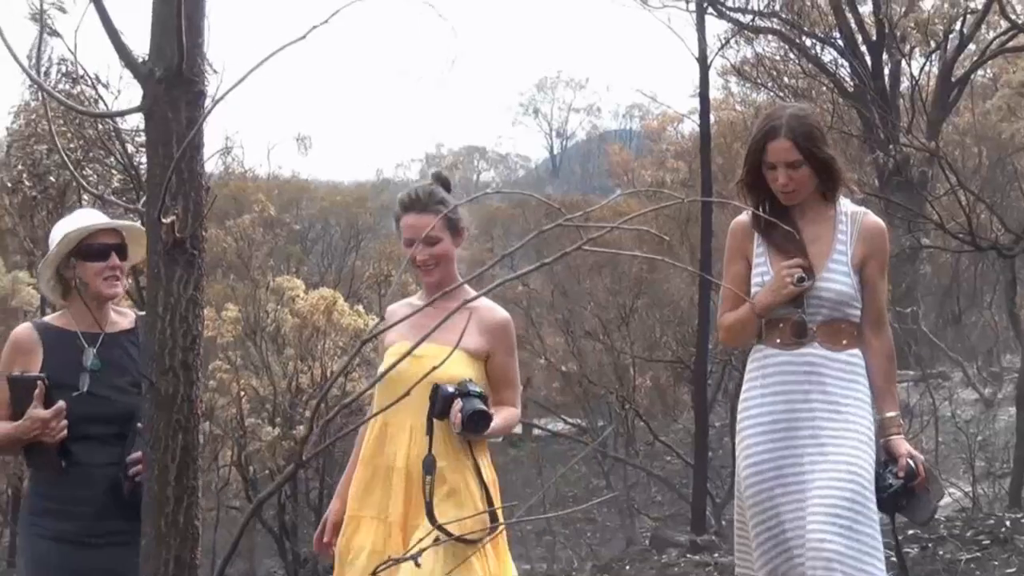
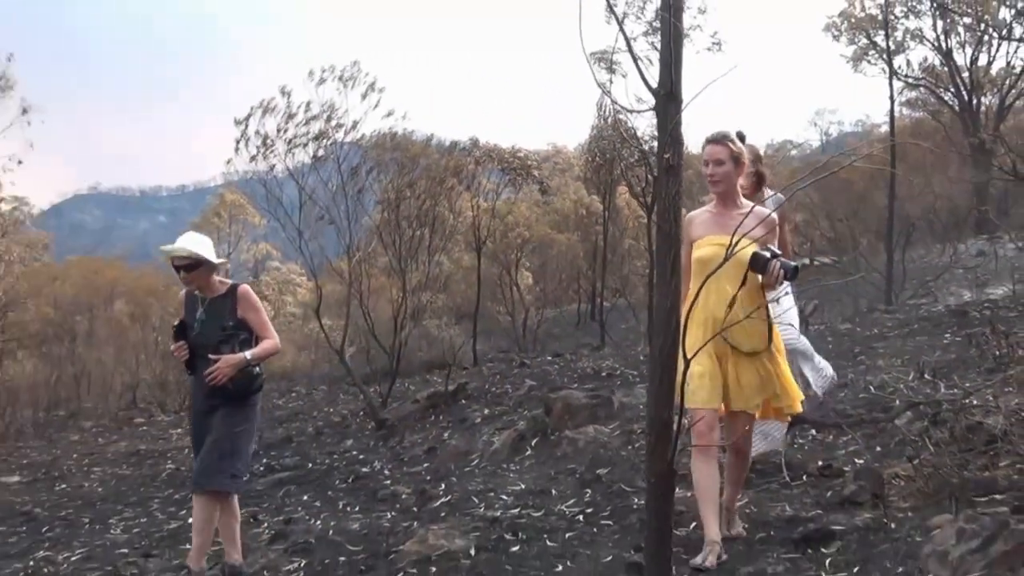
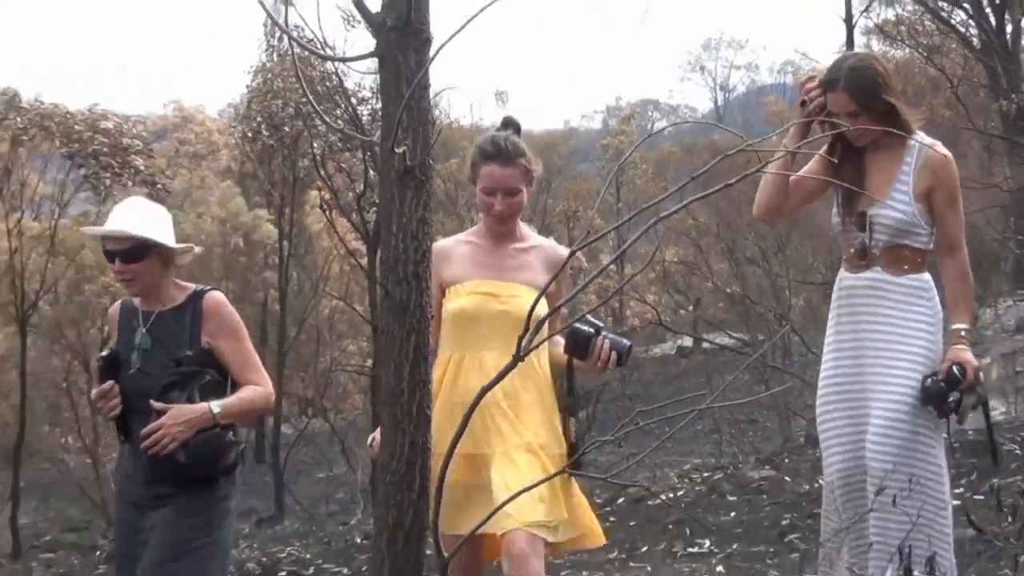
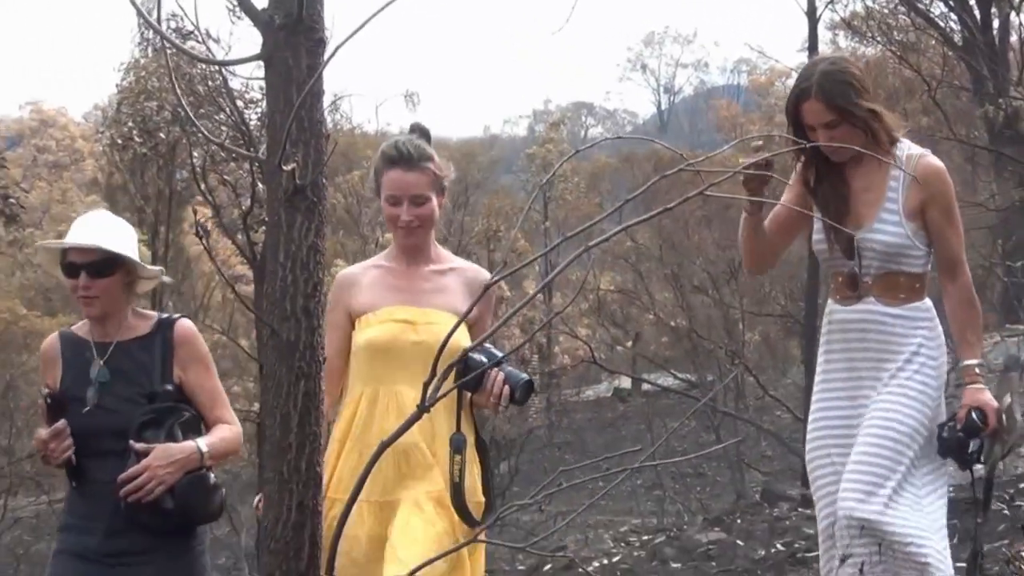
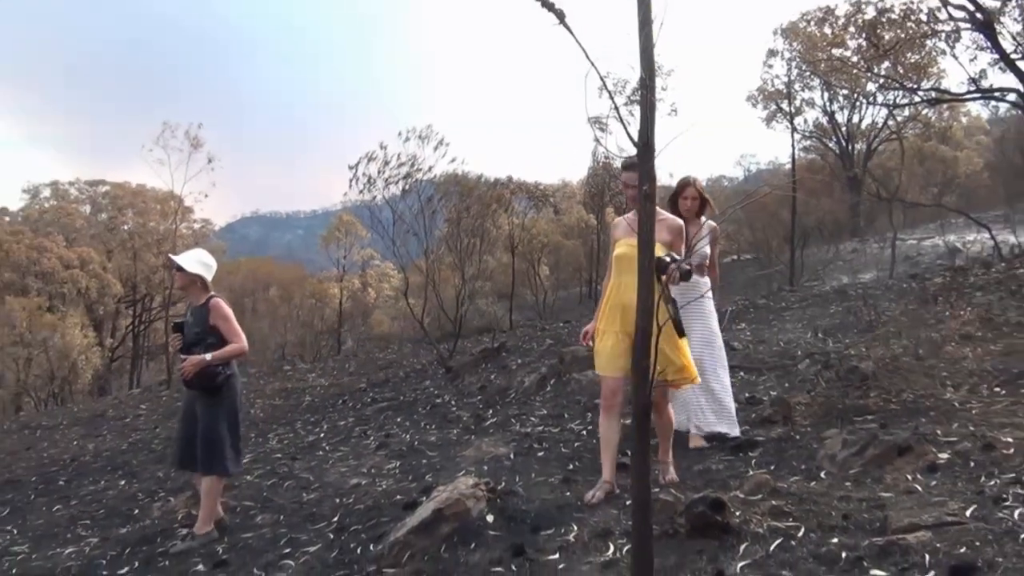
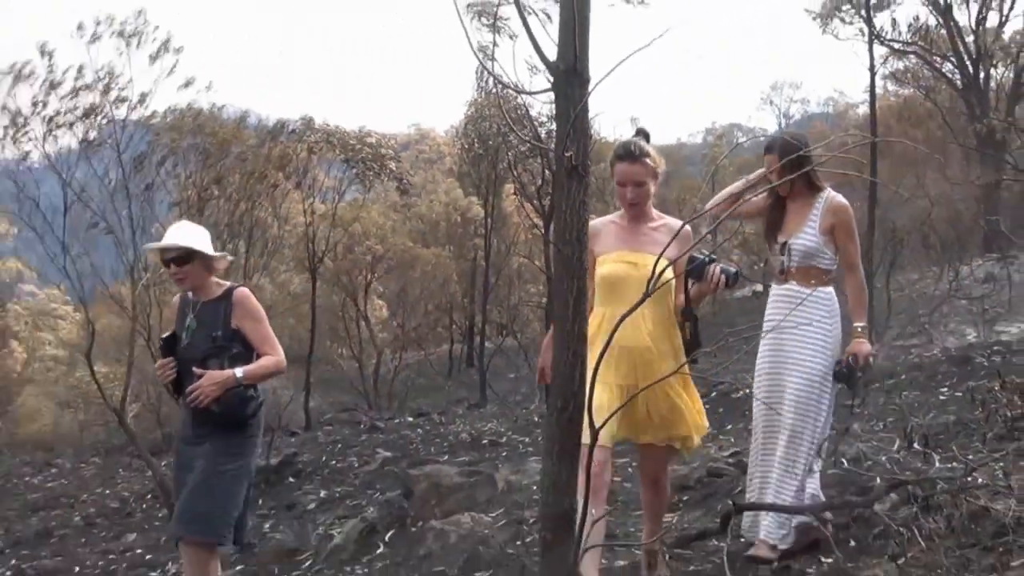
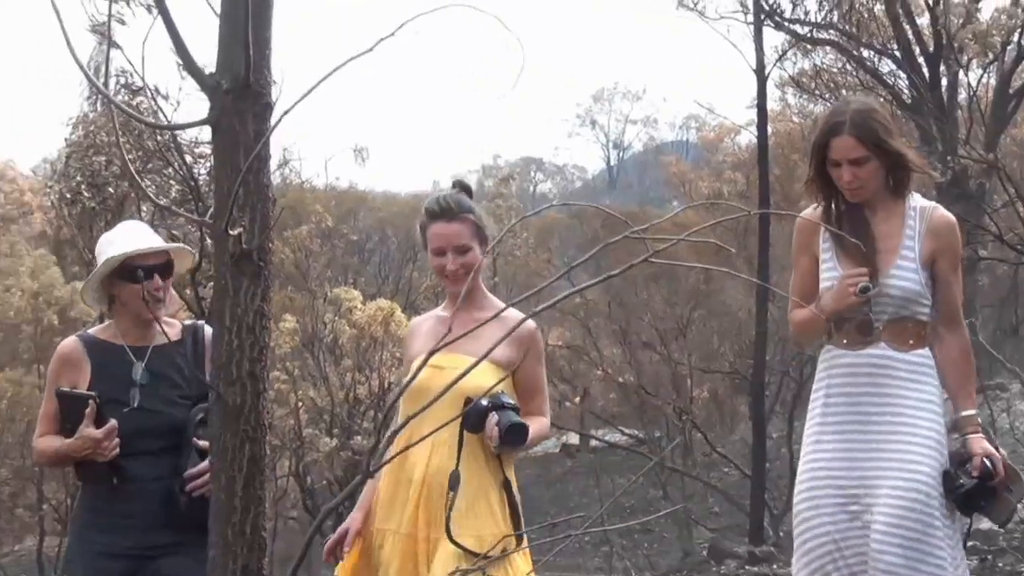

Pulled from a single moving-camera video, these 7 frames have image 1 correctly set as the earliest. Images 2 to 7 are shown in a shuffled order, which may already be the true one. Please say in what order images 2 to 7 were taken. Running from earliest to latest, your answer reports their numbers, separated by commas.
7, 4, 3, 6, 2, 5
